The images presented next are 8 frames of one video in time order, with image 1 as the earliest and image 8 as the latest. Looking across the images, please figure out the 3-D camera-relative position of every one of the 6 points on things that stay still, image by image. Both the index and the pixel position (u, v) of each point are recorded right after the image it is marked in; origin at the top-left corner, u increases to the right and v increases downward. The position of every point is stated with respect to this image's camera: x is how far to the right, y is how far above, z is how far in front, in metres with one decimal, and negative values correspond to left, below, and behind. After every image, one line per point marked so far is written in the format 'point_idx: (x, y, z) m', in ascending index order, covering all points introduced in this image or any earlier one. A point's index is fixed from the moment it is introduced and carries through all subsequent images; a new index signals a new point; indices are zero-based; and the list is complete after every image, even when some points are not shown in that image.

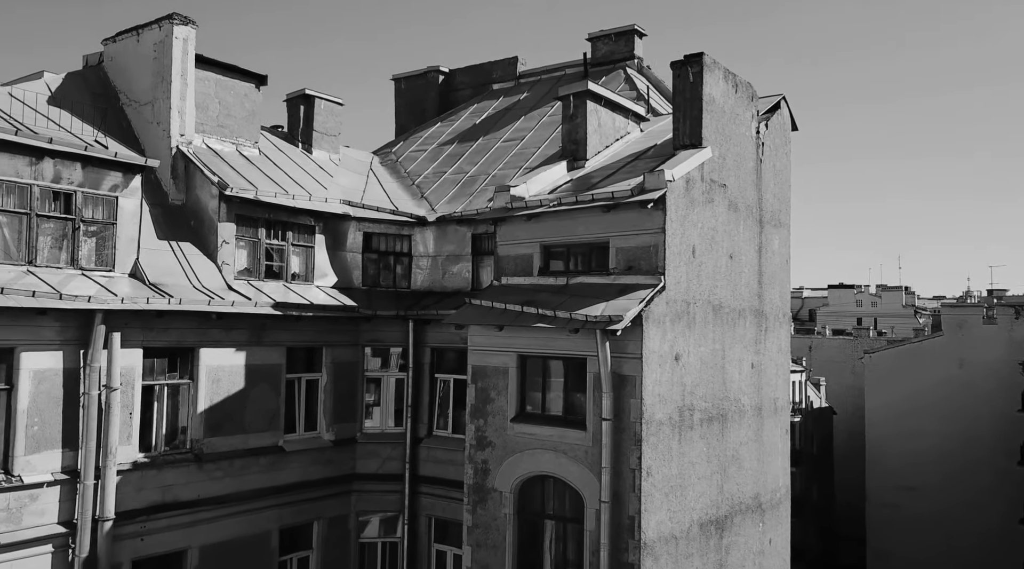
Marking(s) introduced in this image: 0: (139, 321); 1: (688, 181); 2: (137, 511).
0: (-7.3, -0.7, +19.1) m
1: (+3.6, +2.1, +19.6) m
2: (-7.1, -4.4, +19.0) m
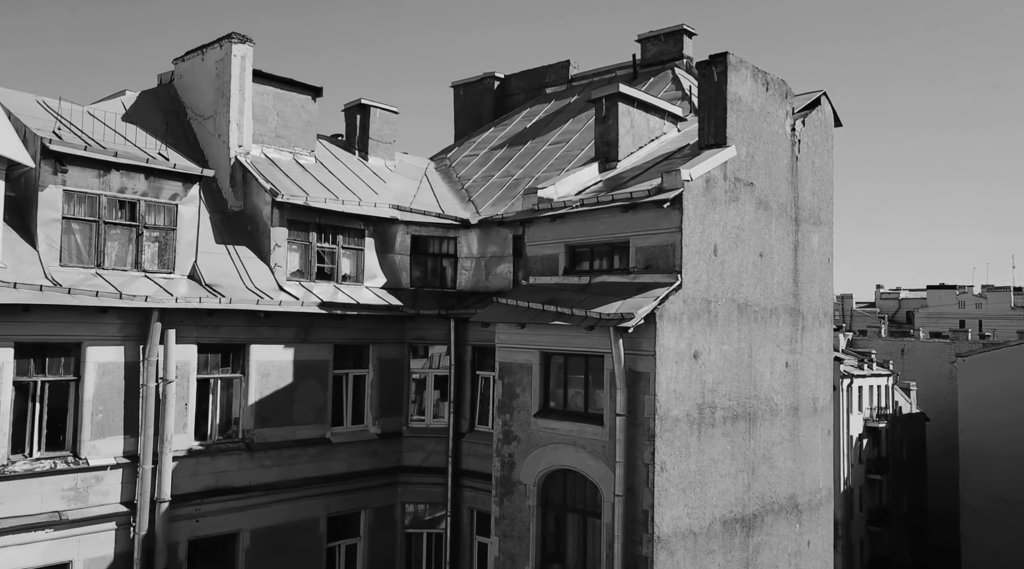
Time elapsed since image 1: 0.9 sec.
0: (-6.8, -0.7, +20.7) m
1: (+4.0, +2.1, +19.8) m
2: (-6.7, -4.4, +20.5) m
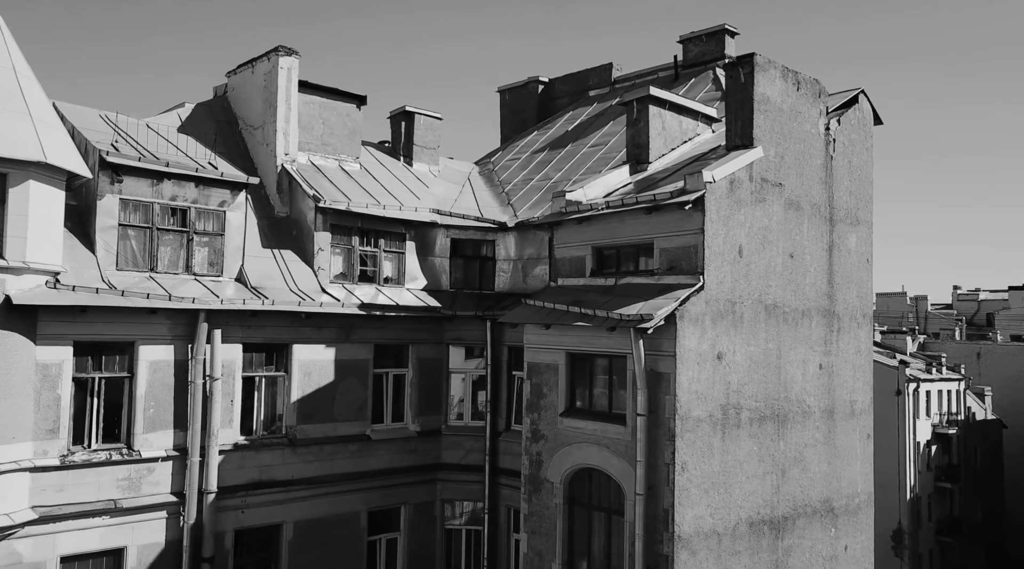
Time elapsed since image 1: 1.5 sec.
0: (-6.1, -0.8, +21.8) m
1: (+4.5, +2.1, +19.8) m
2: (-6.0, -4.5, +21.5) m
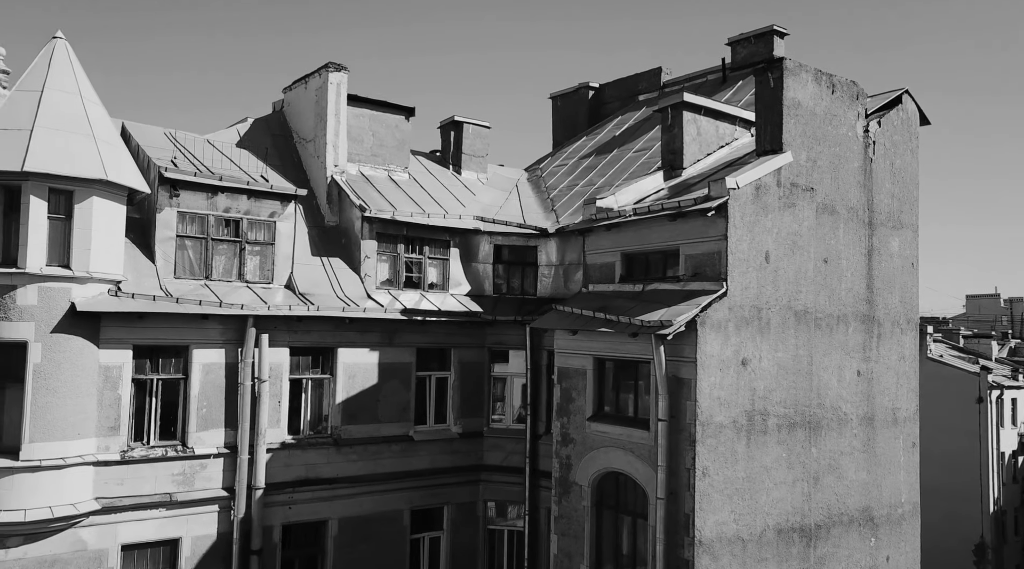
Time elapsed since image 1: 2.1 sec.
0: (-5.4, -0.9, +22.8) m
1: (+5.0, +2.0, +19.8) m
2: (-5.3, -4.6, +22.6) m
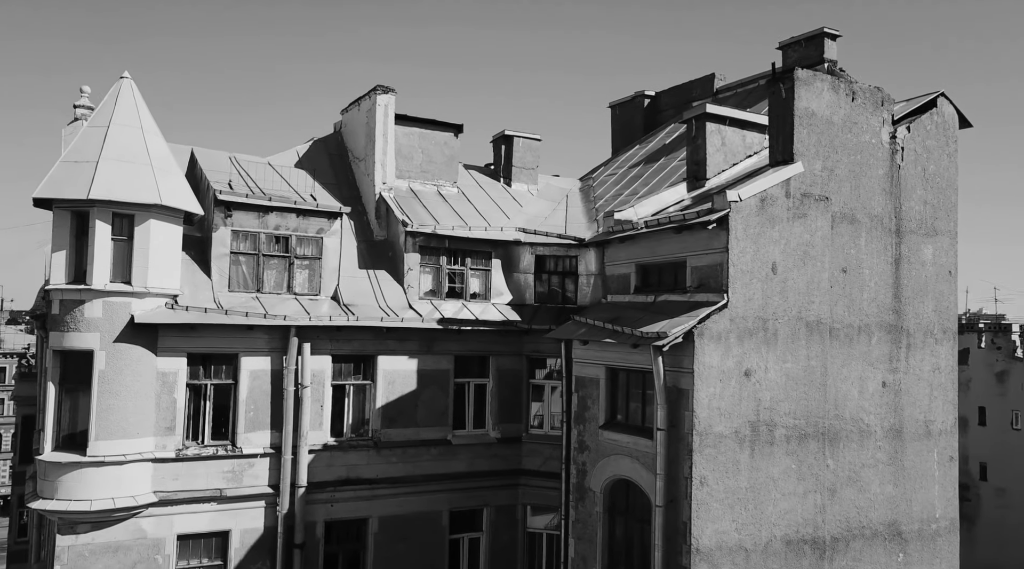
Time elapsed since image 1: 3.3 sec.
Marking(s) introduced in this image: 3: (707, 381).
0: (-4.7, -1.2, +24.4) m
1: (+5.2, +1.7, +19.9) m
2: (-4.6, -4.9, +24.1) m
3: (+3.8, -1.9, +19.0) m
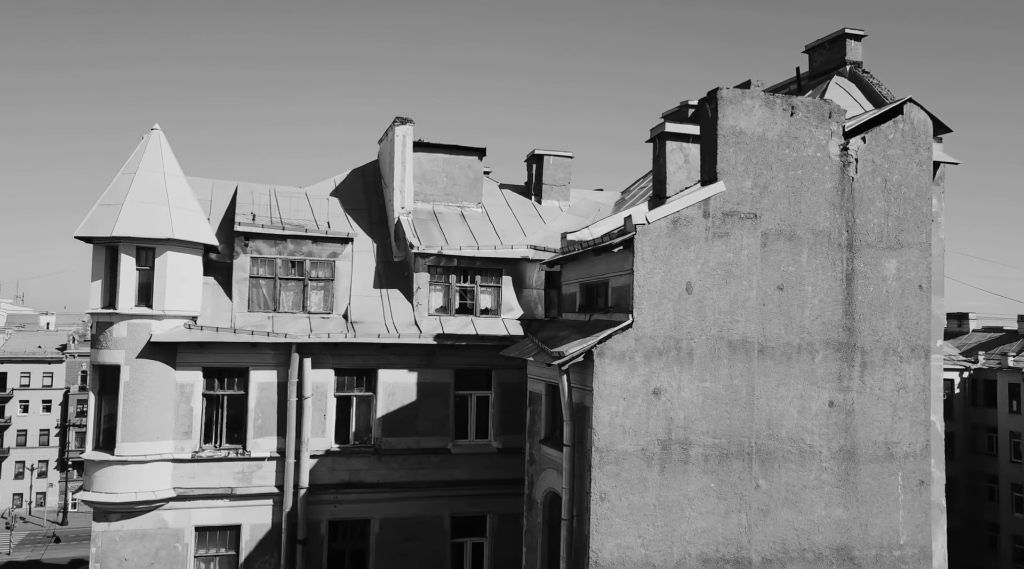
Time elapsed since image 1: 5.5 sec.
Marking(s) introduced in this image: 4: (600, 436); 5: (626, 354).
0: (-5.0, -1.8, +26.7) m
1: (+3.4, +1.3, +20.1) m
2: (-4.9, -5.5, +26.5) m
3: (+2.0, -2.3, +19.5) m
4: (+1.8, -3.0, +19.5) m
5: (+2.4, -1.4, +19.7) m
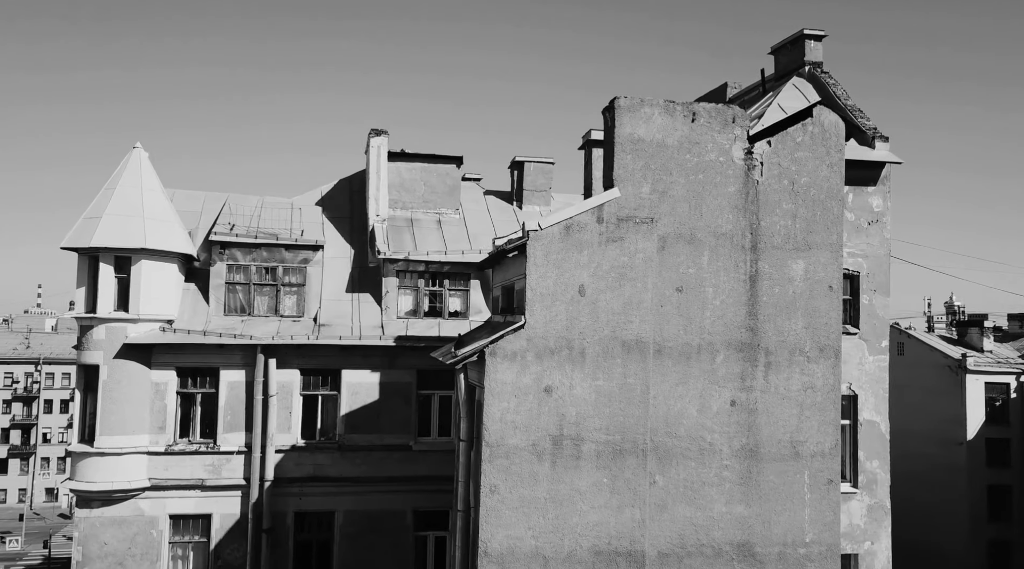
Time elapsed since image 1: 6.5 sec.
0: (-6.3, -1.9, +28.4) m
1: (+1.3, +1.3, +20.9) m
2: (-6.2, -5.6, +28.1) m
3: (-0.2, -2.4, +20.5) m
4: (-0.3, -3.1, +20.5) m
5: (+0.2, -1.5, +20.6) m
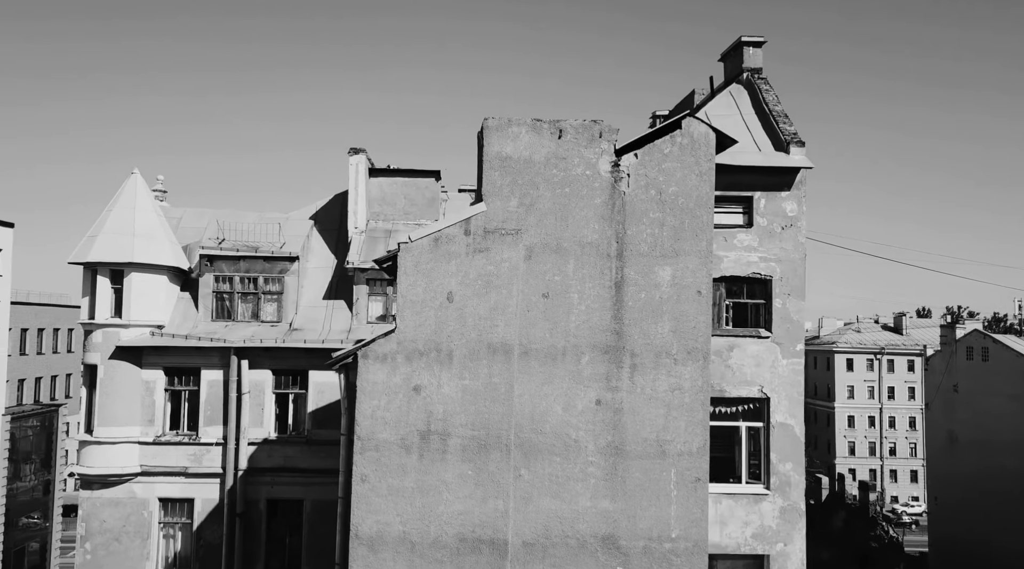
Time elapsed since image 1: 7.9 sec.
0: (-7.8, -2.2, +31.4) m
1: (-1.6, +1.1, +22.7) m
2: (-7.8, -5.9, +31.0) m
3: (-3.1, -2.6, +22.5) m
4: (-3.2, -3.3, +22.5) m
5: (-2.7, -1.7, +22.6) m
